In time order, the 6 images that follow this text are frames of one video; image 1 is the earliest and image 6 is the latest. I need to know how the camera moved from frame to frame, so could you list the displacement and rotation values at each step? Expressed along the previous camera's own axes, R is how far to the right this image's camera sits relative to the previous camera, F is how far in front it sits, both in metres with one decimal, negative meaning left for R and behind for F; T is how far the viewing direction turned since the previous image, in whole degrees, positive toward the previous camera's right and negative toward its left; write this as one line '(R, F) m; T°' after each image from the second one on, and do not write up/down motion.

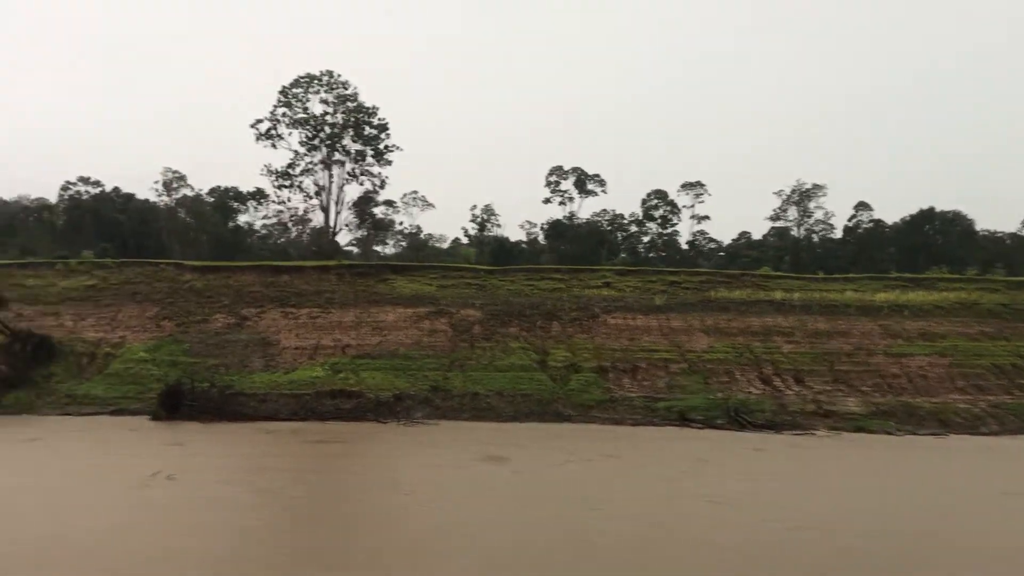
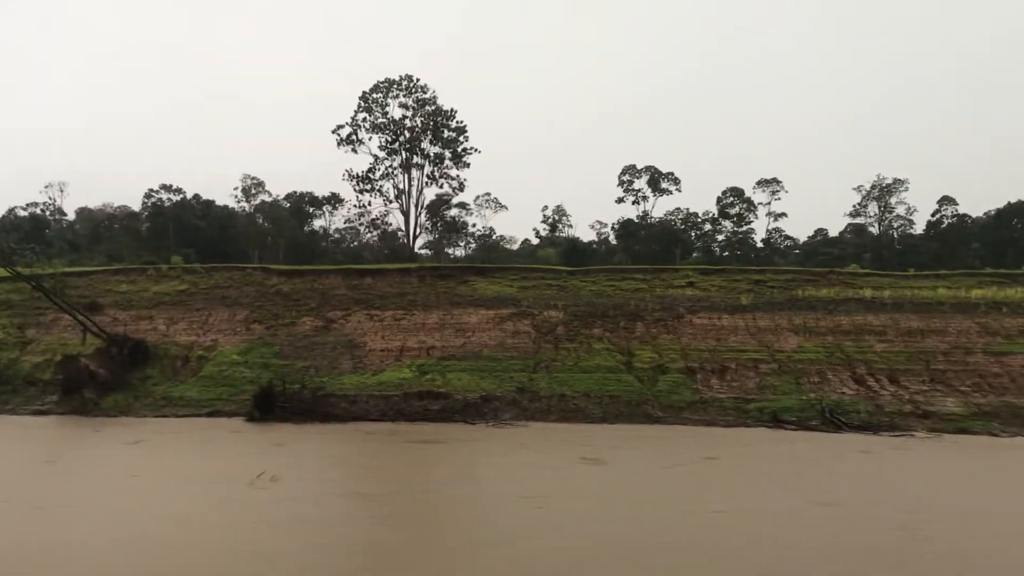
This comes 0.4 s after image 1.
(-0.3, 0.0) m; -4°
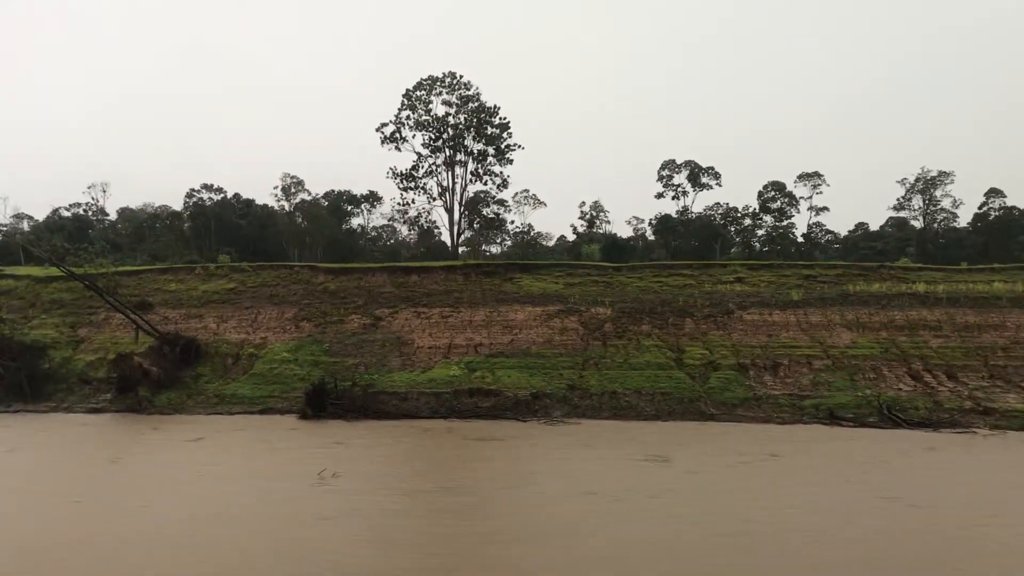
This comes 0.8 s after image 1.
(-0.3, +0.1) m; -2°
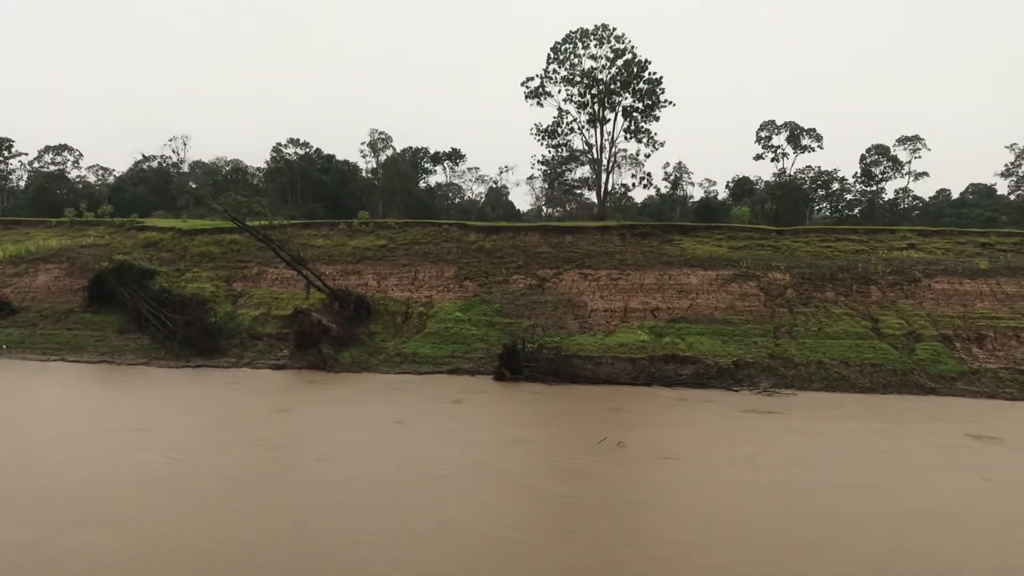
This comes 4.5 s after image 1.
(-2.5, +0.6) m; -2°
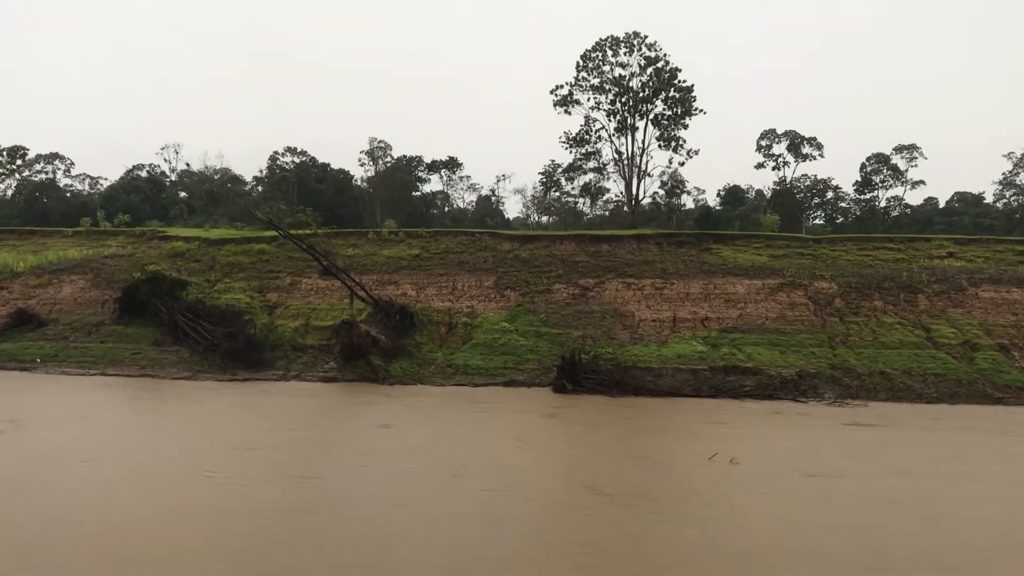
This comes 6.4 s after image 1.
(-1.3, +0.3) m; +1°
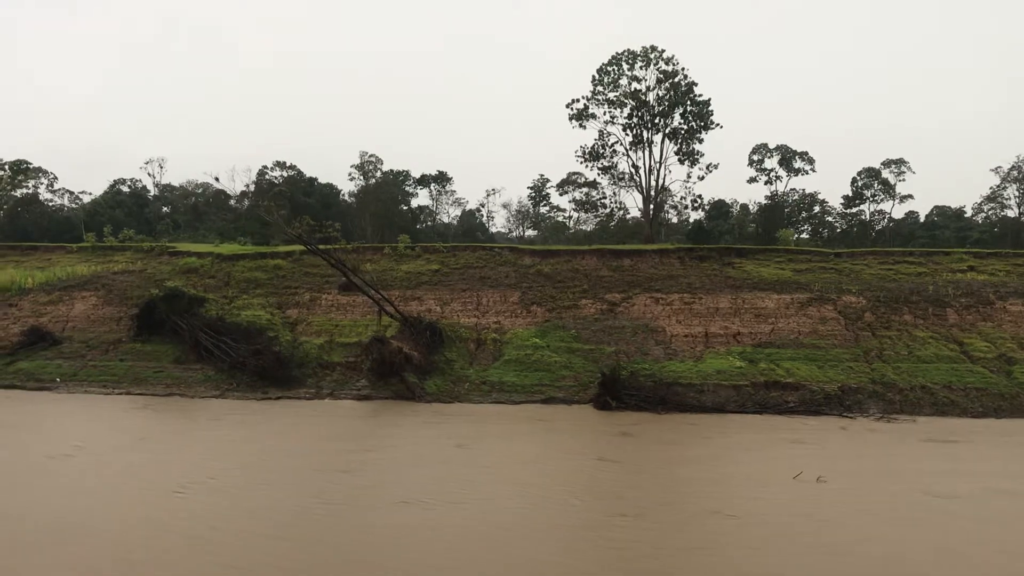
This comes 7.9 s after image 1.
(-1.0, +0.2) m; +2°
